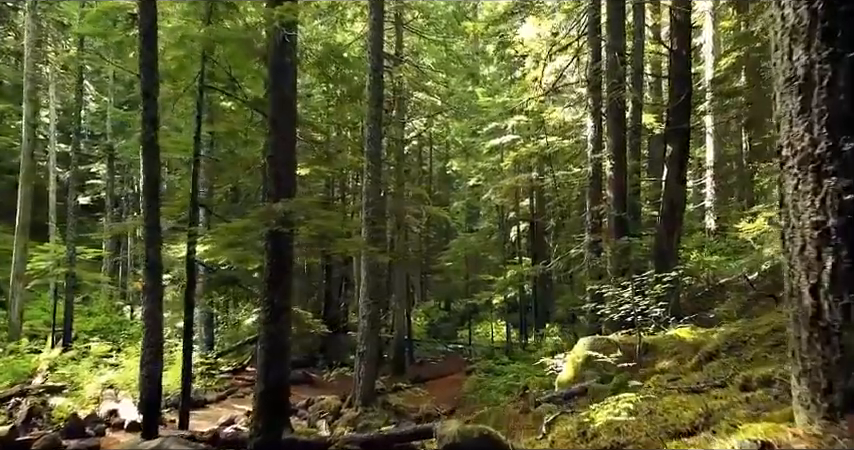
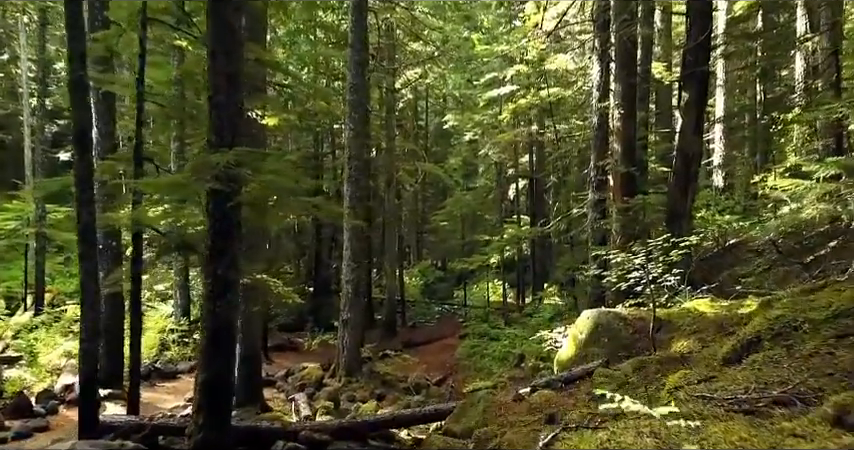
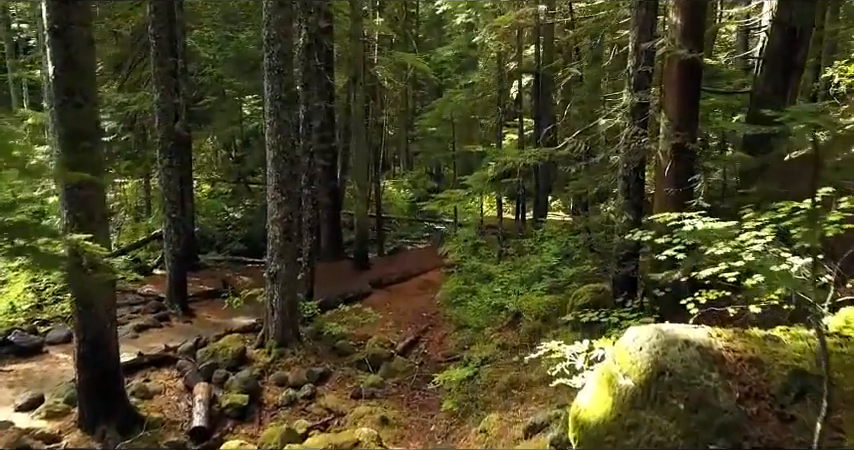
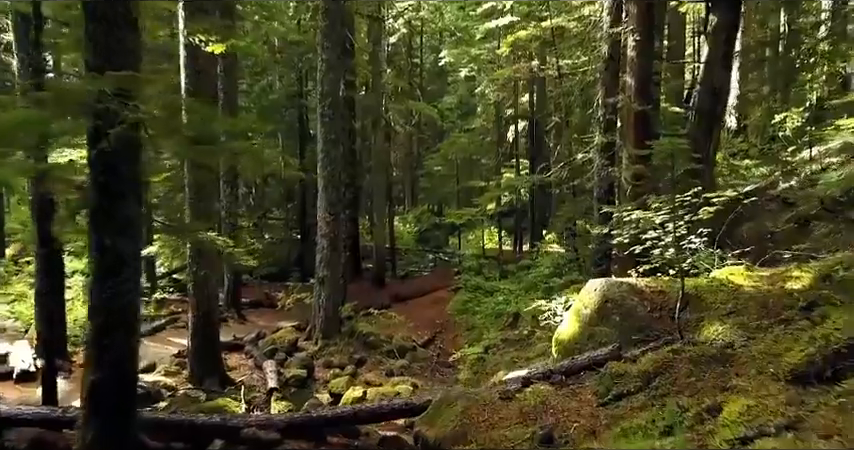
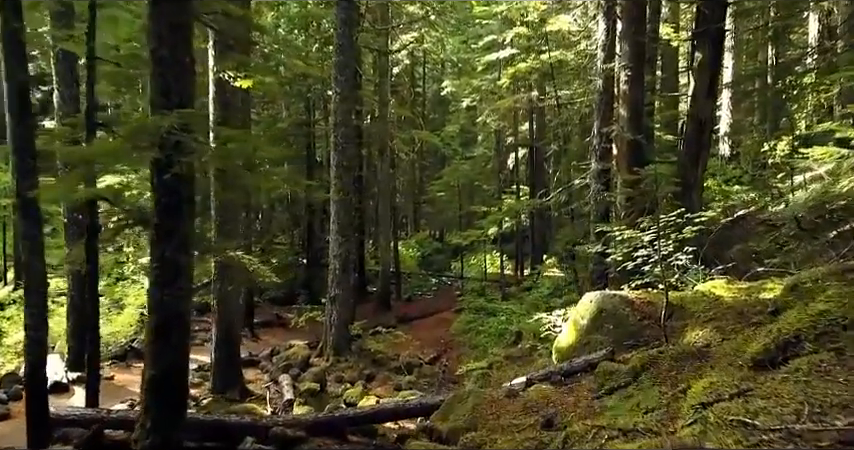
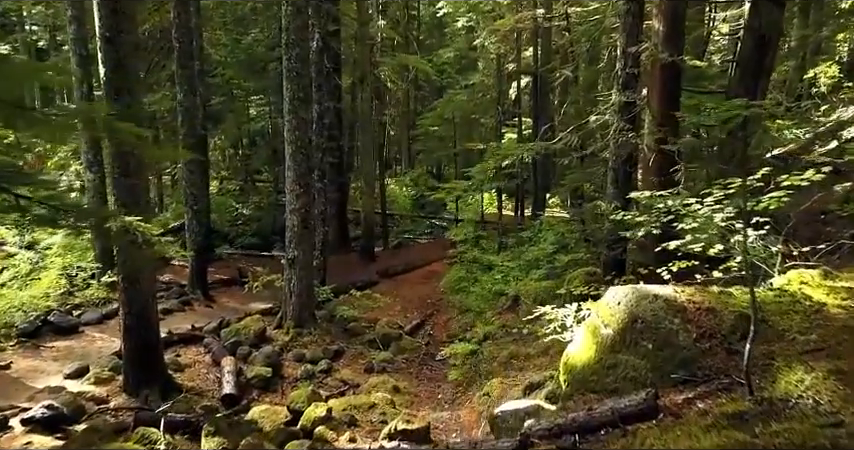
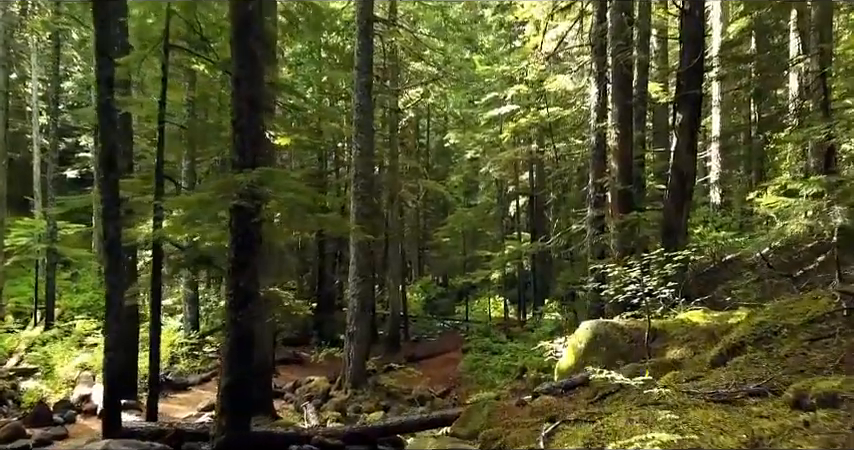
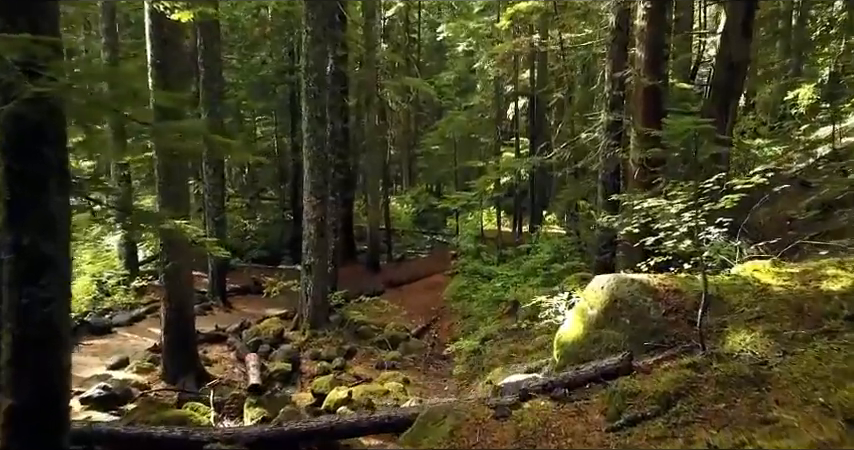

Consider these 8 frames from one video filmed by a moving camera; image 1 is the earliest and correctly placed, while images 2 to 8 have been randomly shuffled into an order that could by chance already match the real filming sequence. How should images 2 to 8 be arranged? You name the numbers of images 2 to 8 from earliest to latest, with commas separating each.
7, 2, 5, 4, 8, 6, 3
